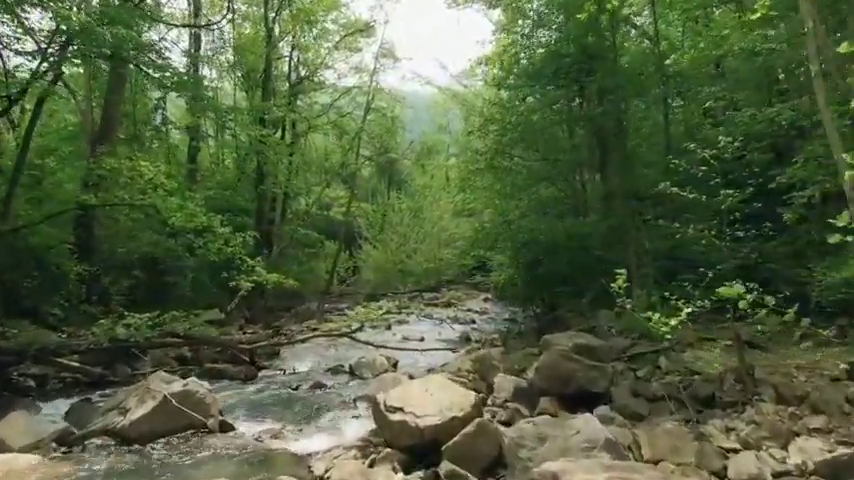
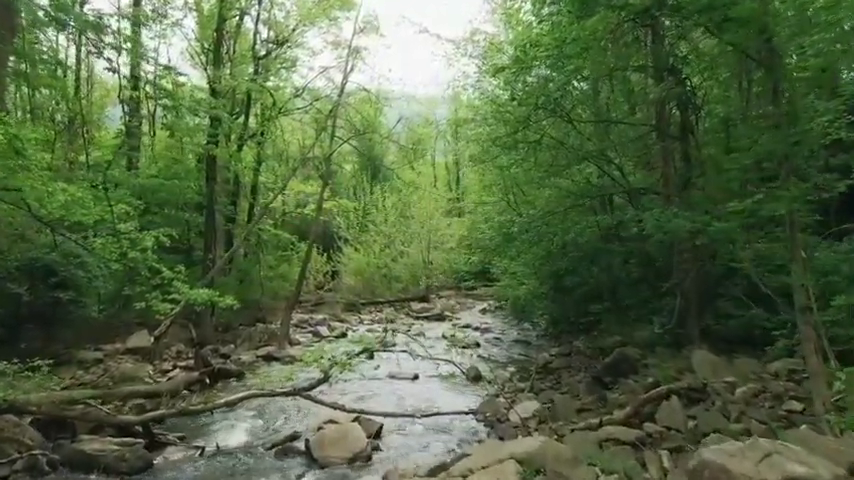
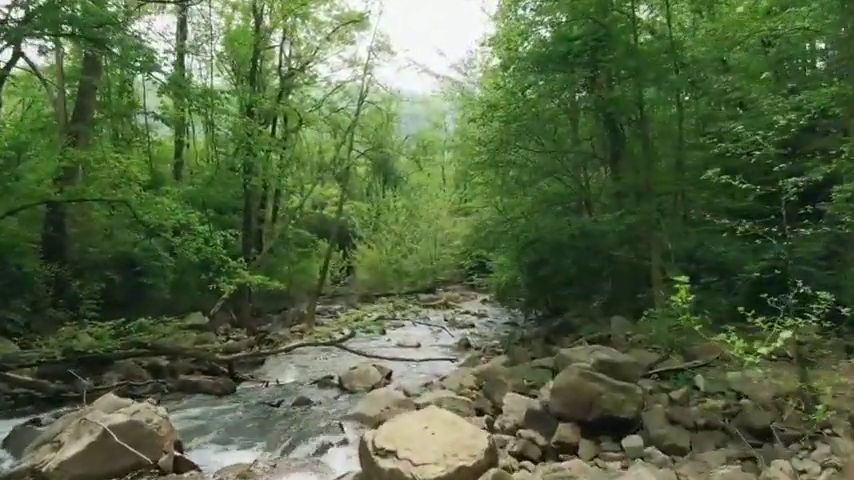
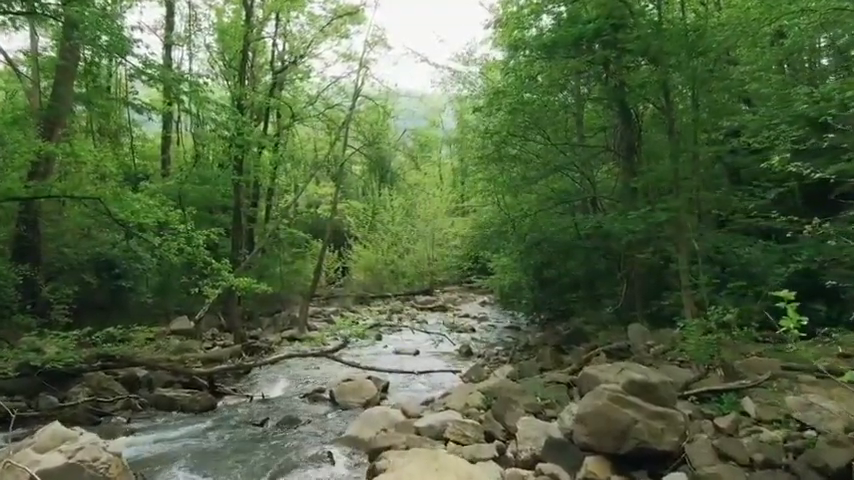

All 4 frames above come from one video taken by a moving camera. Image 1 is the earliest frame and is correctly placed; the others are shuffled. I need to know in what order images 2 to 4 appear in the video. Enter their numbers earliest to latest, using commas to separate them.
3, 4, 2
